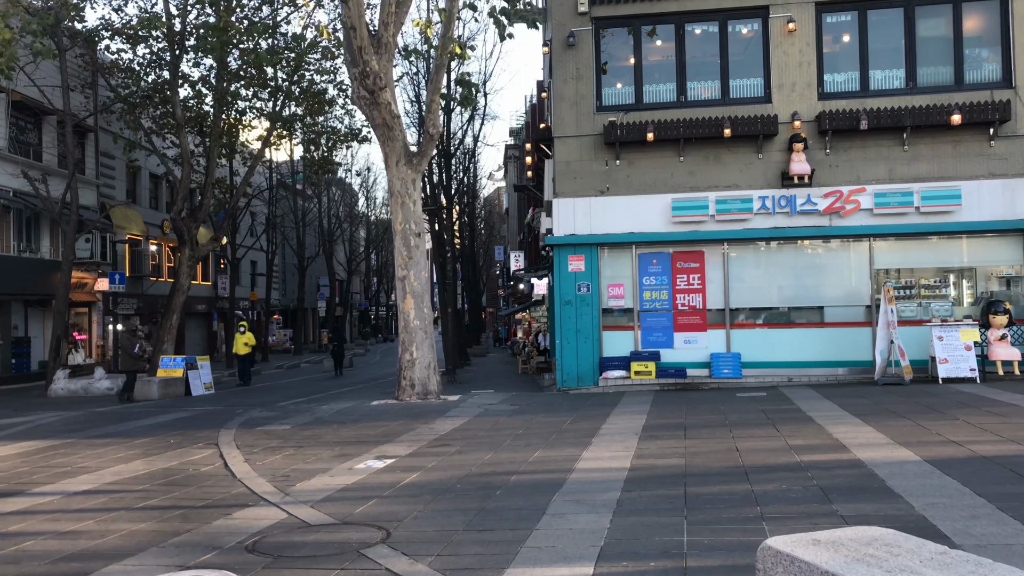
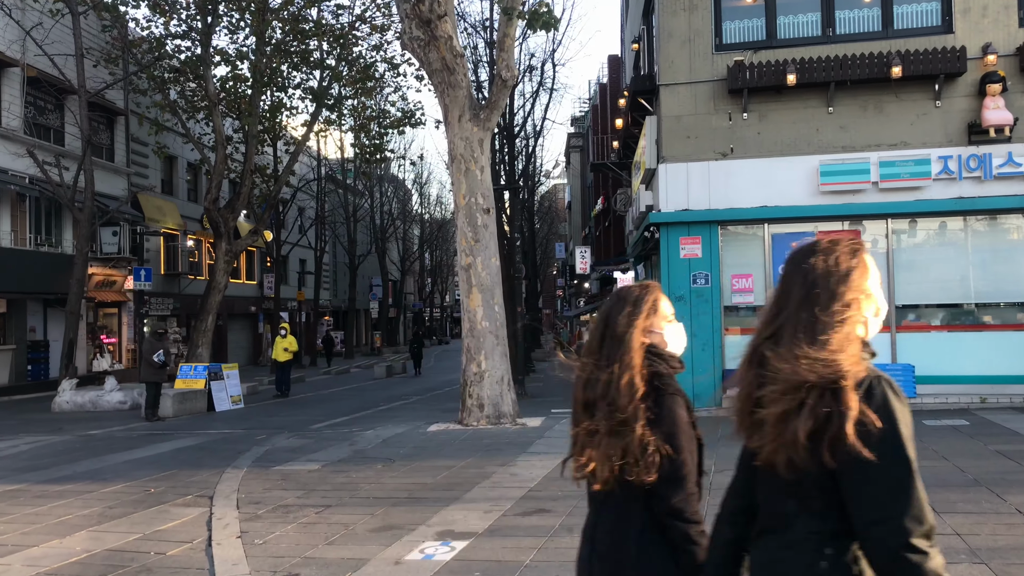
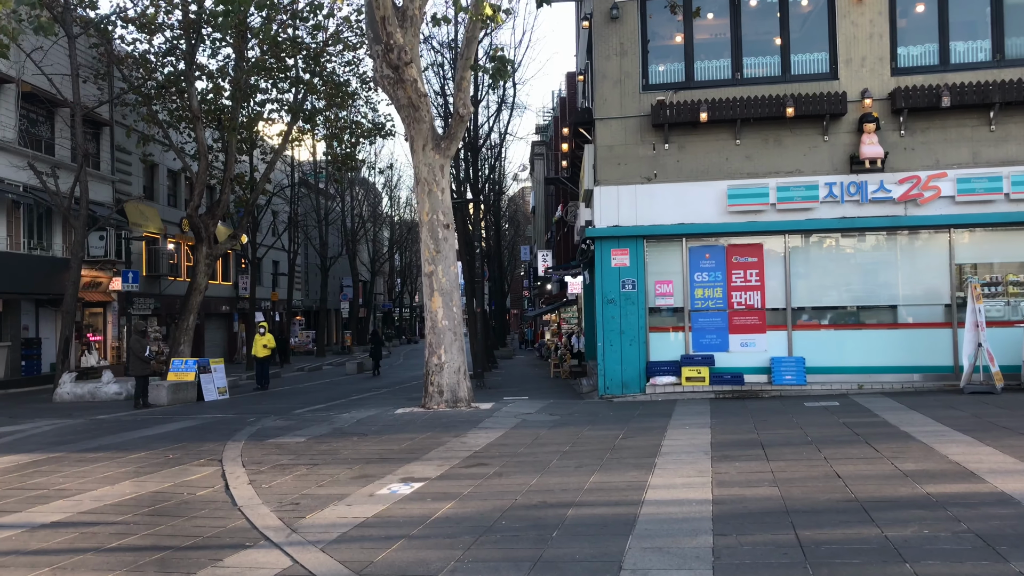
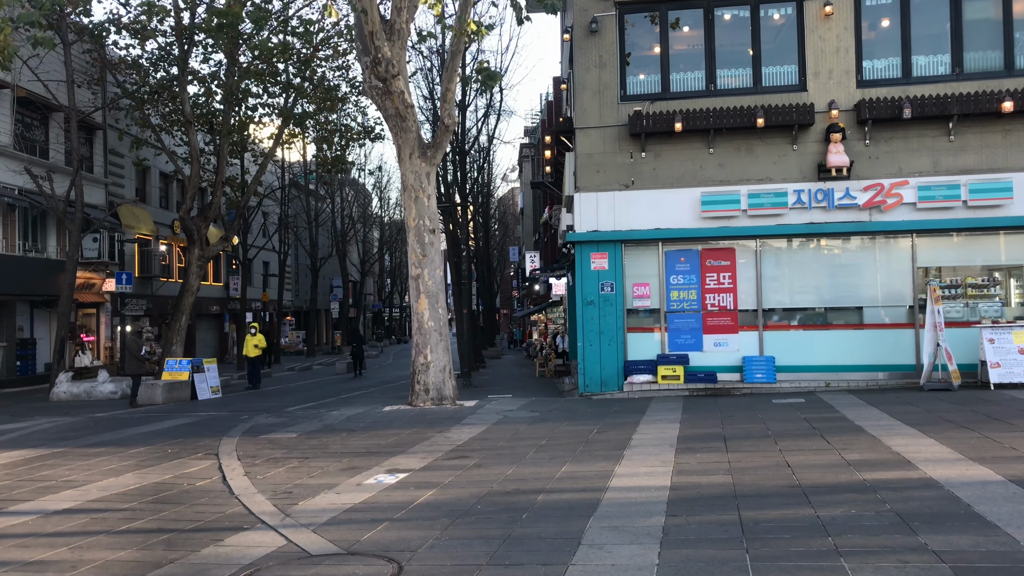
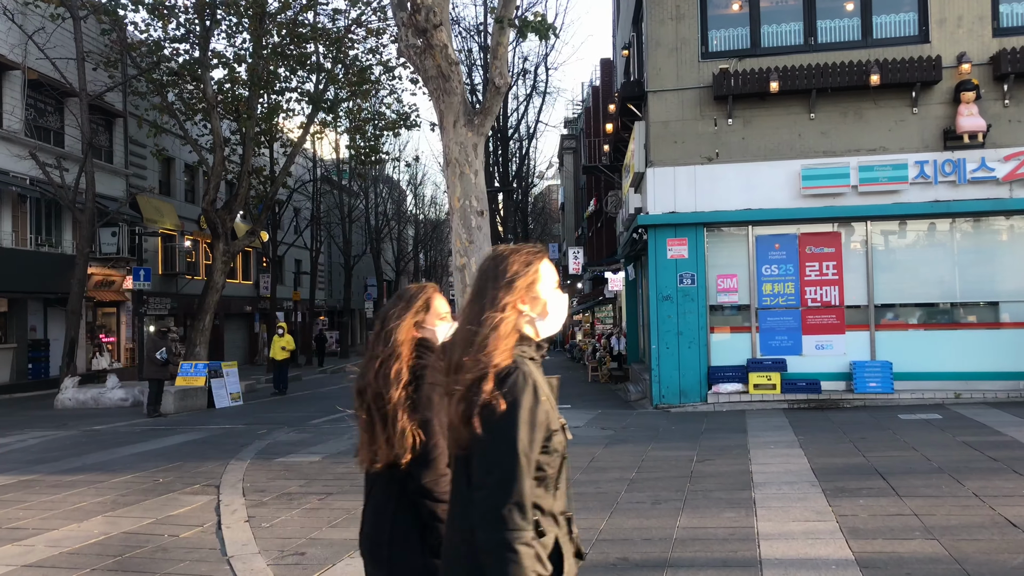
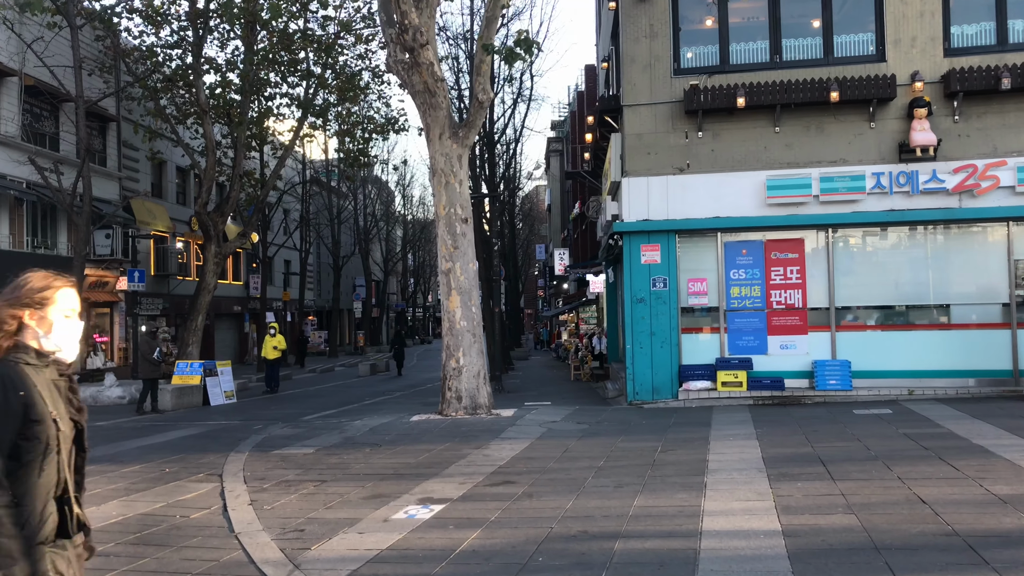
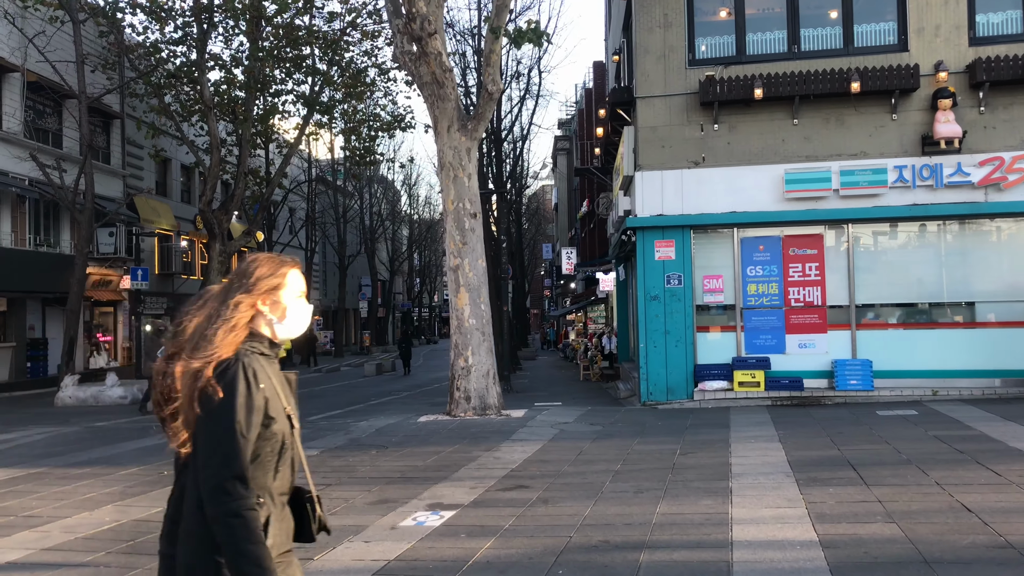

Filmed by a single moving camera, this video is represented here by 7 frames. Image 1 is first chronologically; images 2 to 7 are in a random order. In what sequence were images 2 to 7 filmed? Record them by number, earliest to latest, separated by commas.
4, 3, 6, 7, 5, 2
